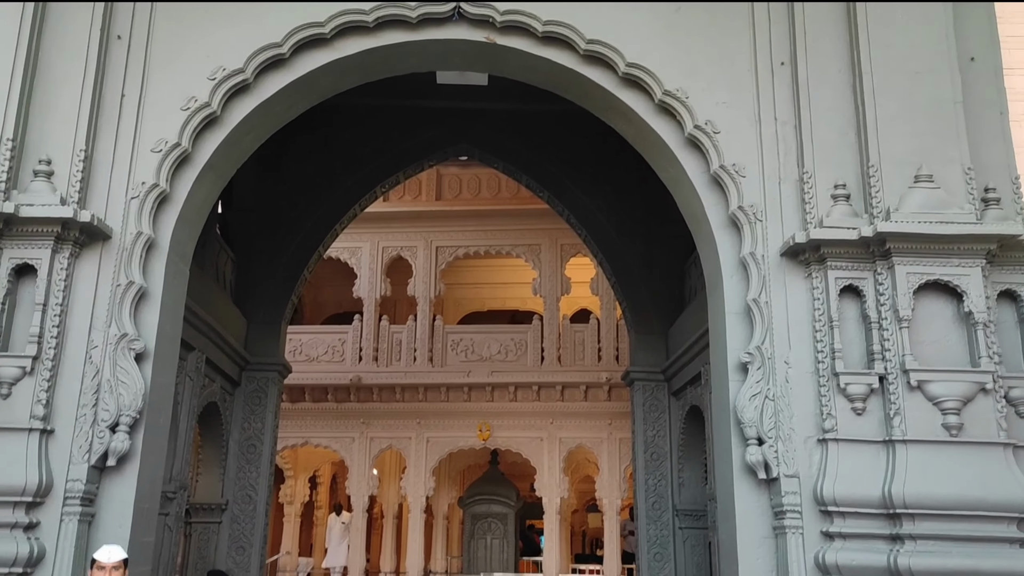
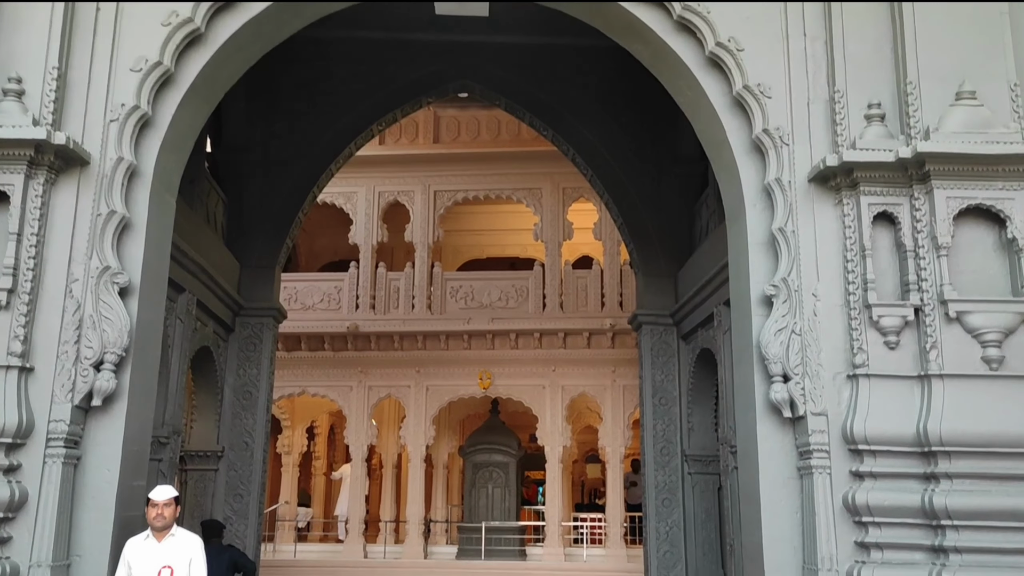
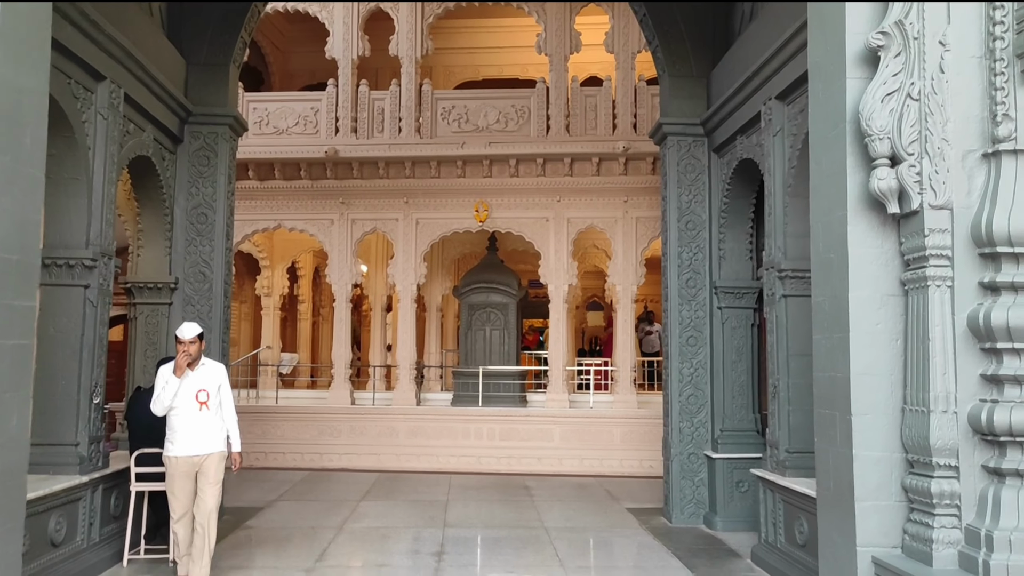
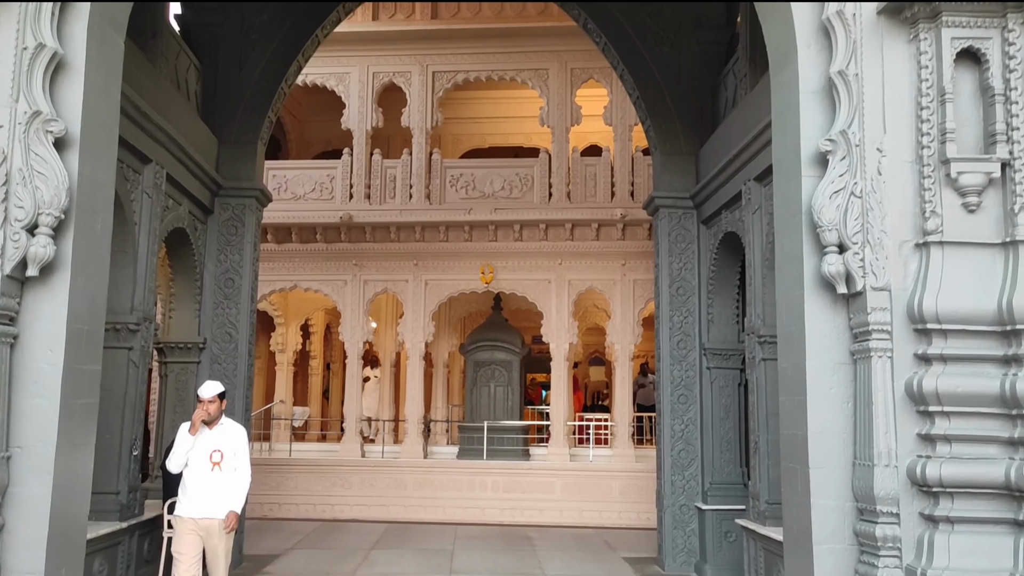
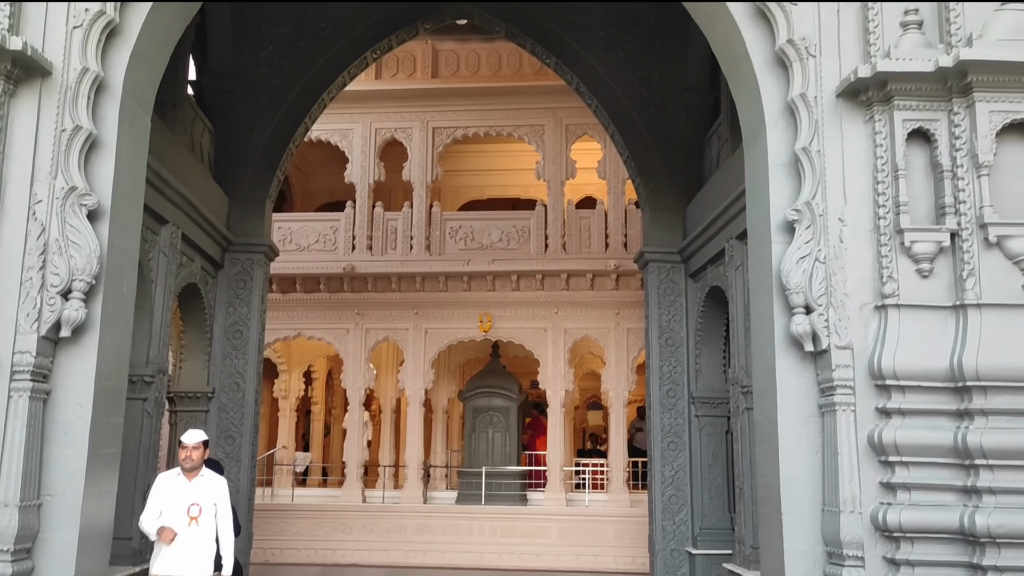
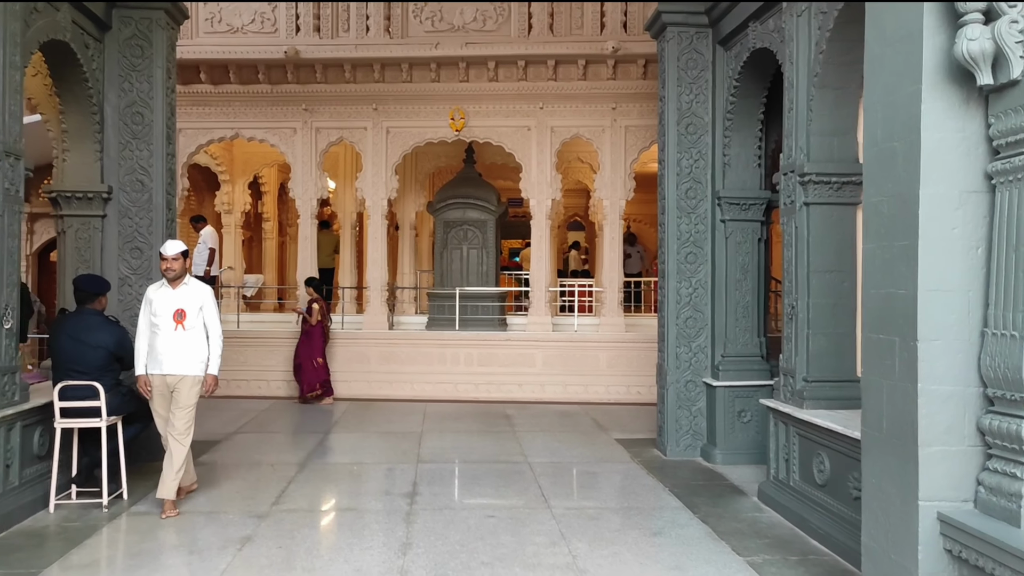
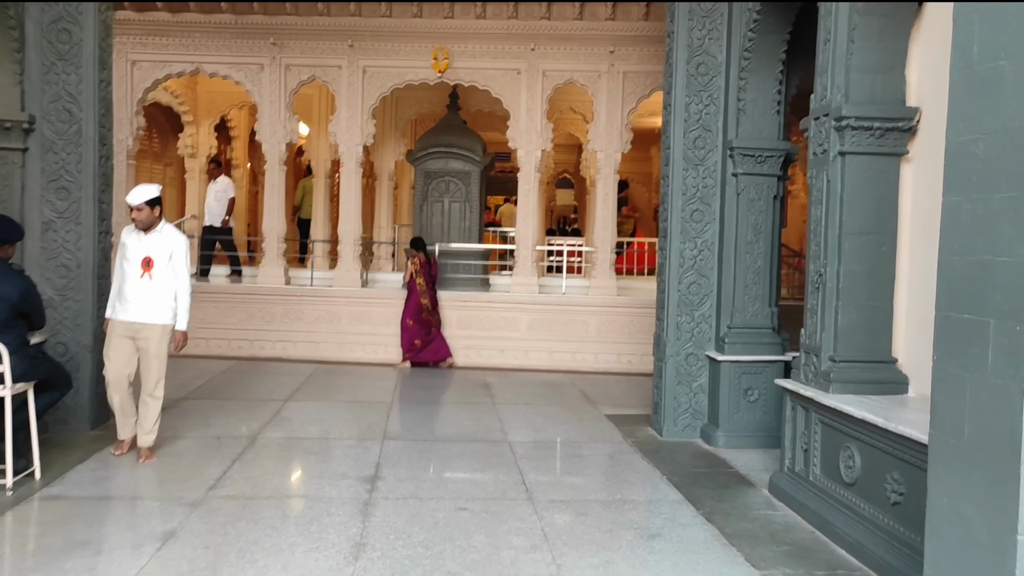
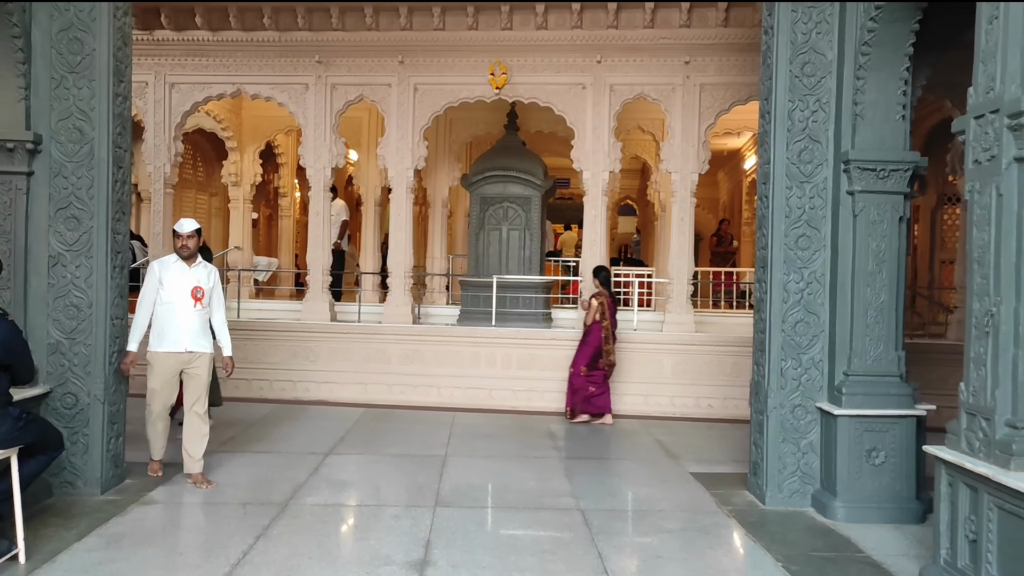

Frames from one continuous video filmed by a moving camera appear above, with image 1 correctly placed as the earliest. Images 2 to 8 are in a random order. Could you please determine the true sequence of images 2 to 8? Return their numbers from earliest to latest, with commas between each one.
2, 5, 4, 3, 6, 7, 8
